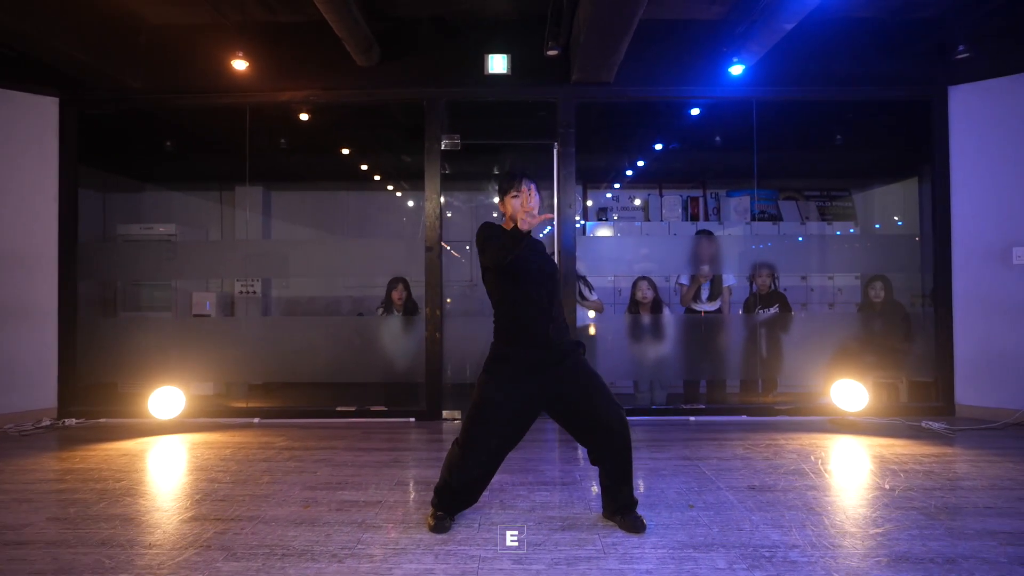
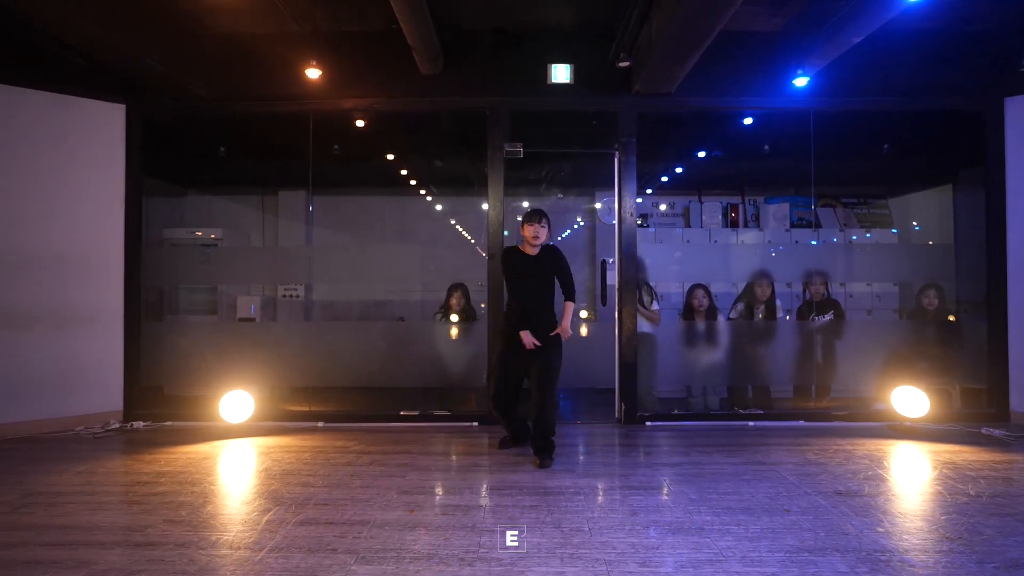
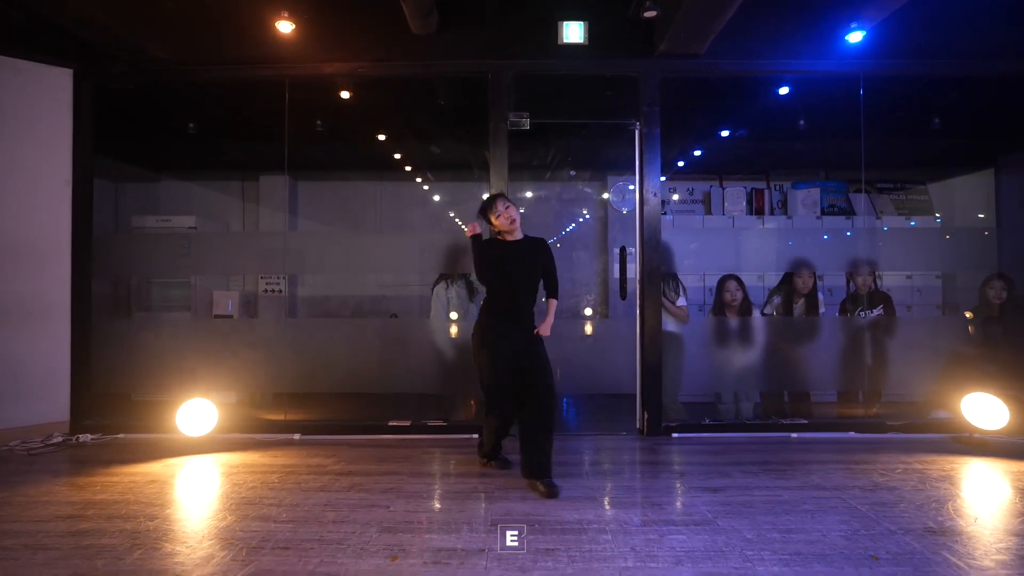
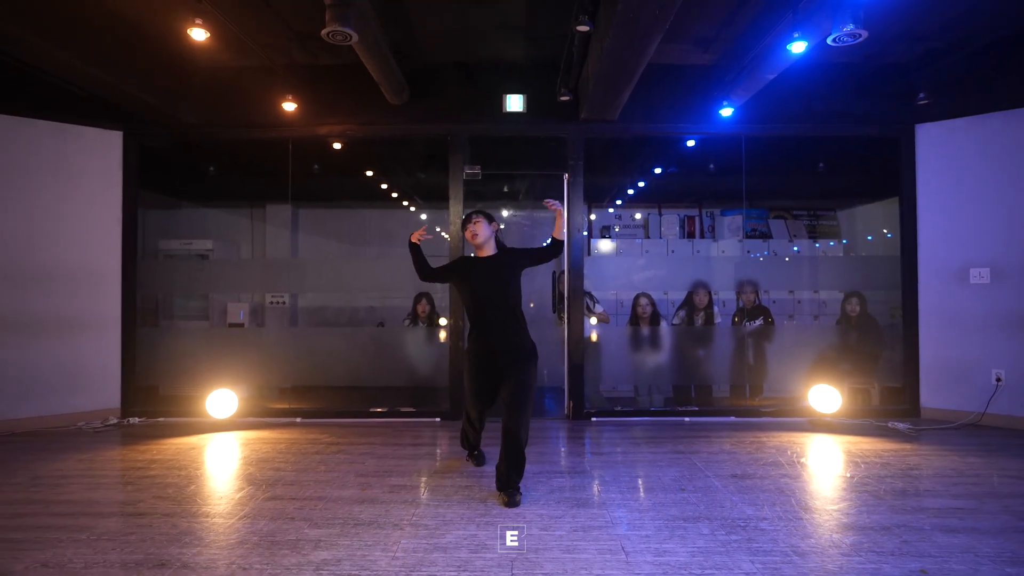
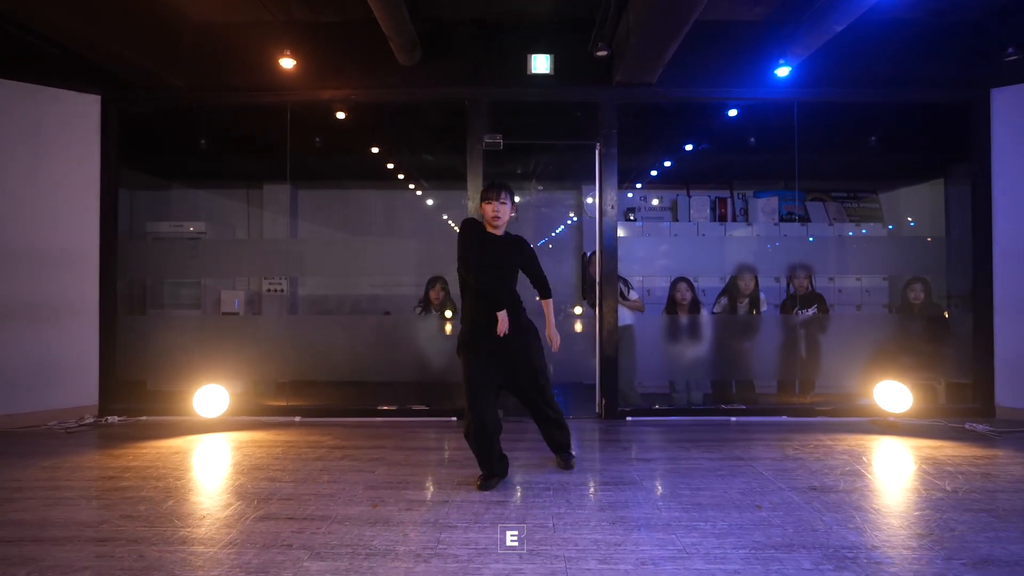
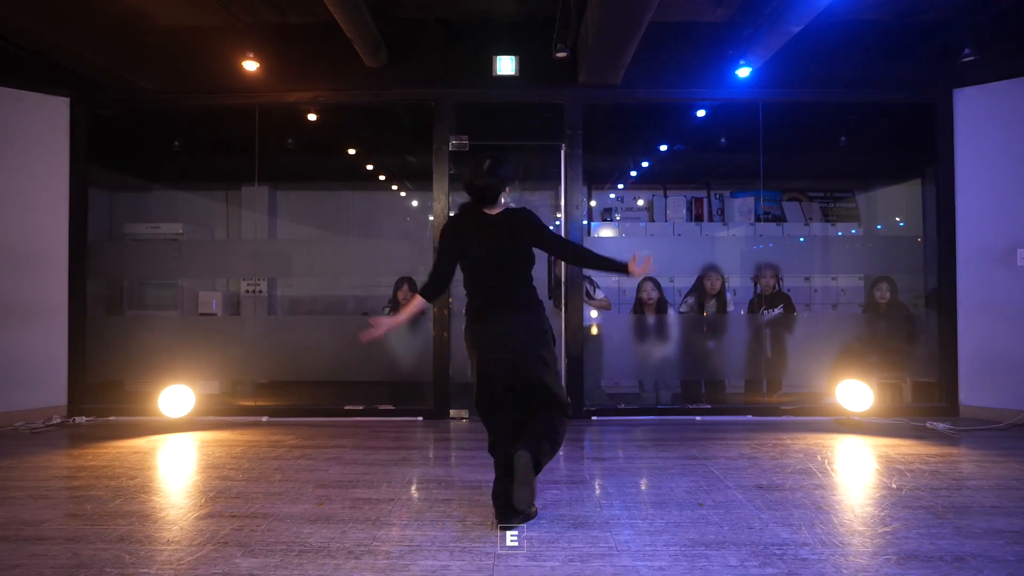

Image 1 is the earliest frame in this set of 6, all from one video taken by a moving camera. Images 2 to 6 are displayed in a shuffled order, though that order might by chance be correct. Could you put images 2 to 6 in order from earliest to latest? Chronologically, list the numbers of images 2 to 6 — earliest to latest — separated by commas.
6, 4, 5, 2, 3
